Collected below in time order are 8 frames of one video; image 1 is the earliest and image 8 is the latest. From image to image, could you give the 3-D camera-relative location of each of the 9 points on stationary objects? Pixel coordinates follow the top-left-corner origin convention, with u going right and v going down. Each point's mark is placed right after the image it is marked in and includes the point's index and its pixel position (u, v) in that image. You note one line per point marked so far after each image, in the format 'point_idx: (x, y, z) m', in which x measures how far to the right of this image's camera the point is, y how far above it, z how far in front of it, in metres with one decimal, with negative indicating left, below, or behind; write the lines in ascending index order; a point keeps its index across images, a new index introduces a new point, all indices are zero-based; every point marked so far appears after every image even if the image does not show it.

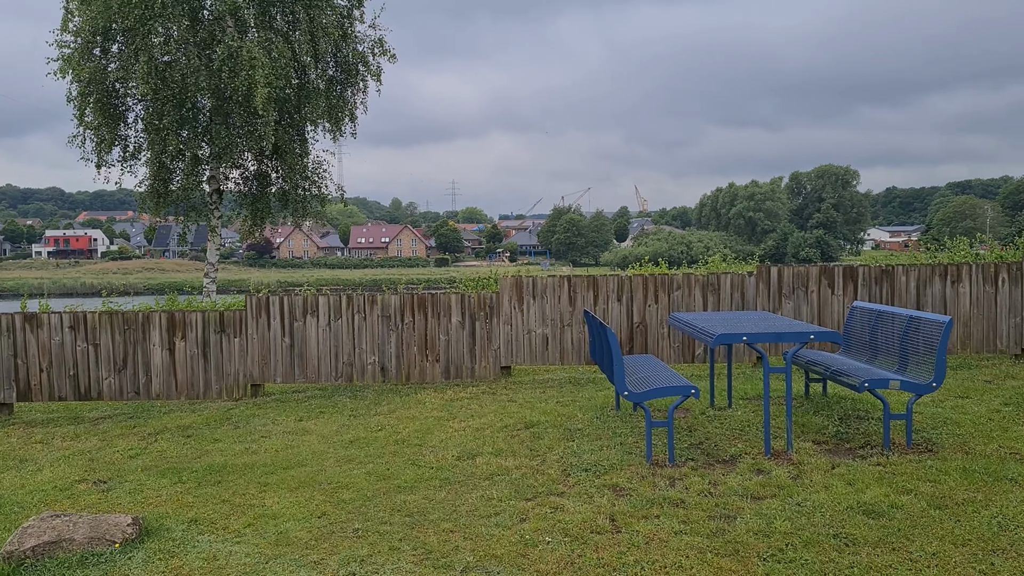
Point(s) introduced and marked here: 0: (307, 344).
0: (-2.0, -0.6, +8.5) m
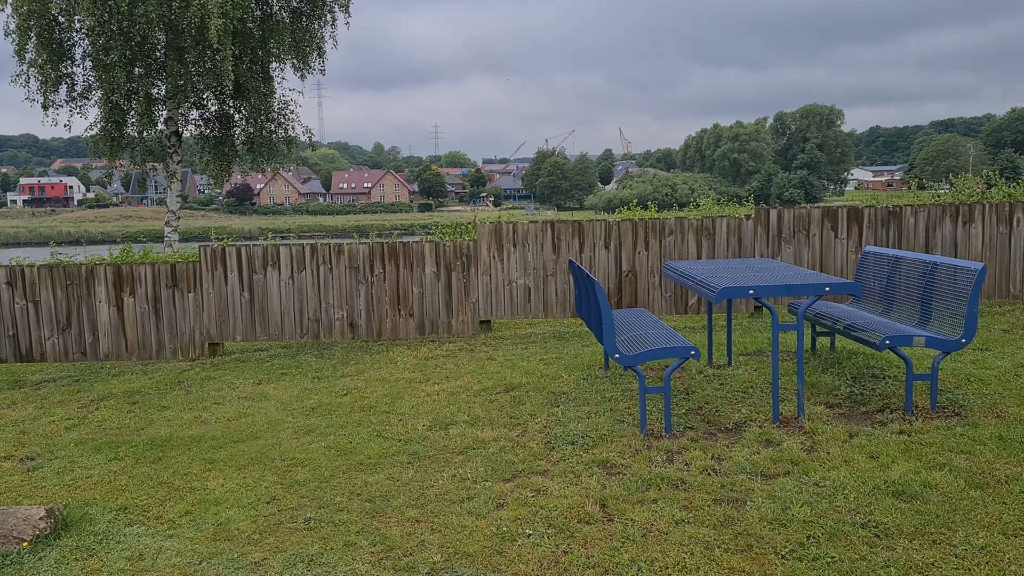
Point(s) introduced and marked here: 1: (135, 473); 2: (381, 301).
0: (-2.2, -0.1, +7.8) m
1: (-2.1, -1.0, +4.7) m
2: (-1.2, -0.1, +7.8) m
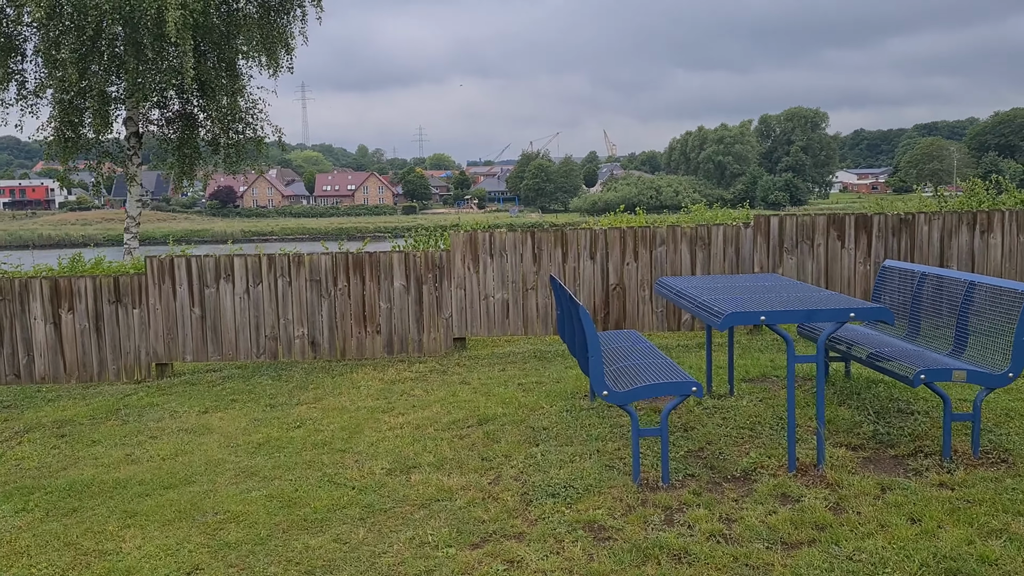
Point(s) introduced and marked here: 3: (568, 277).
0: (-2.4, -0.2, +7.1) m
1: (-2.2, -1.1, +4.0) m
2: (-1.4, -0.2, +7.1) m
3: (+0.5, +0.1, +7.1) m
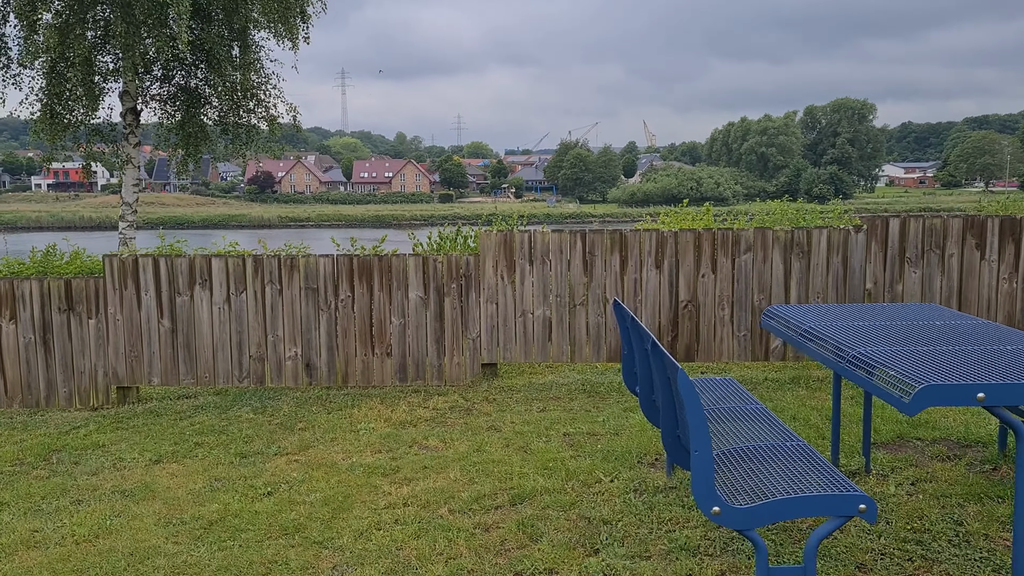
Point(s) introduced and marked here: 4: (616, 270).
0: (-2.1, -0.3, +5.7) m
1: (-2.0, -1.2, +2.7) m
2: (-1.1, -0.3, +5.7) m
3: (+0.7, 0.0, +5.7) m
4: (+0.7, +0.1, +5.7) m
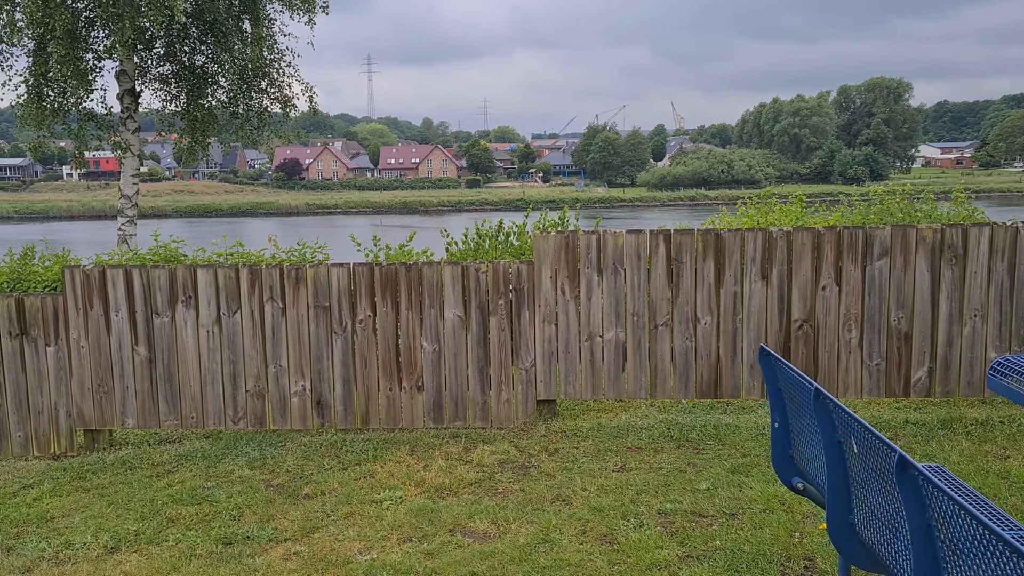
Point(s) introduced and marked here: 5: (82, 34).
0: (-1.8, -0.4, +4.6) m
1: (-1.8, -1.4, +1.6) m
2: (-0.7, -0.4, +4.5) m
3: (+1.1, -0.1, +4.4) m
4: (+1.0, 0.0, +4.4) m
5: (-4.2, +2.5, +8.5) m
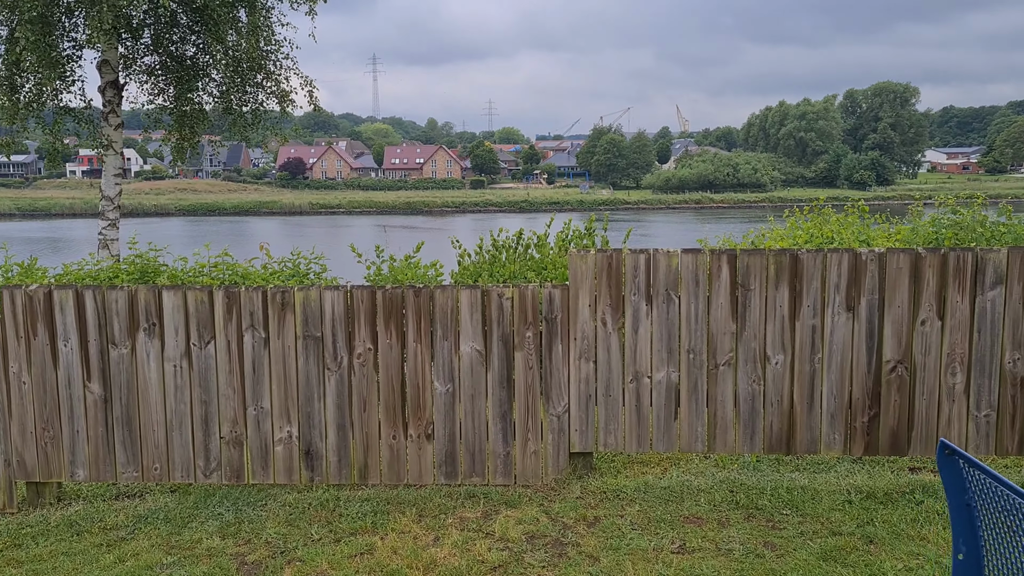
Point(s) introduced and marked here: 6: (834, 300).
0: (-1.6, -0.5, +3.8) m
1: (-1.7, -1.5, +0.8) m
2: (-0.6, -0.5, +3.8) m
3: (+1.2, -0.2, +3.6) m
4: (+1.1, -0.1, +3.6) m
5: (-4.0, +2.4, +7.7) m
6: (+1.3, 0.0, +3.6) m
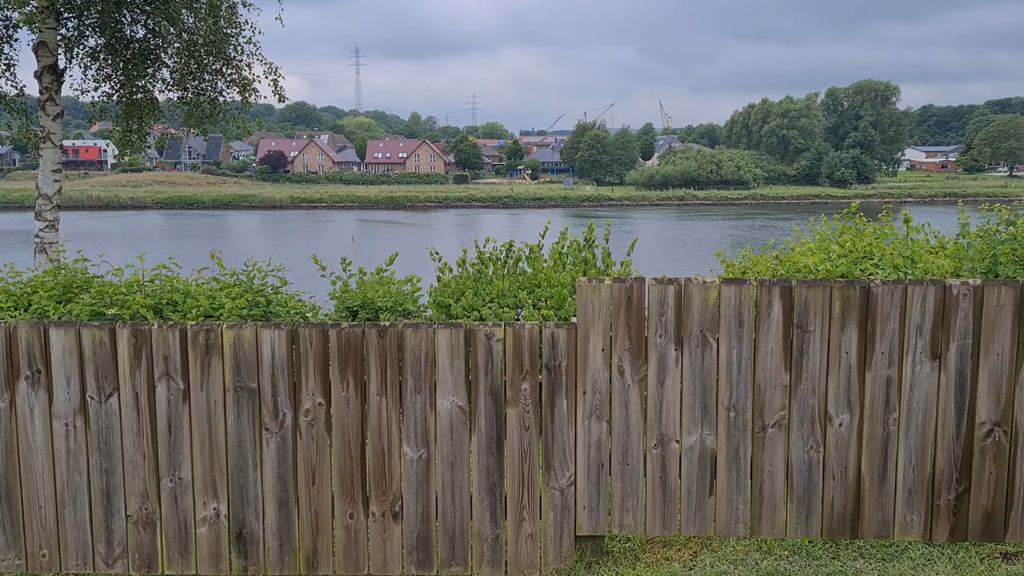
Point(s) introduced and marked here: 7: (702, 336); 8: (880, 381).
0: (-1.7, -0.6, +3.0) m
1: (-1.7, -1.6, -0.1) m
2: (-0.7, -0.6, +2.9) m
3: (+1.2, -0.4, +2.8) m
4: (+1.1, -0.2, +2.8) m
5: (-4.1, +2.3, +6.8) m
6: (+1.3, -0.2, +2.8) m
7: (+0.6, -0.2, +2.9) m
8: (+1.2, -0.3, +2.8) m
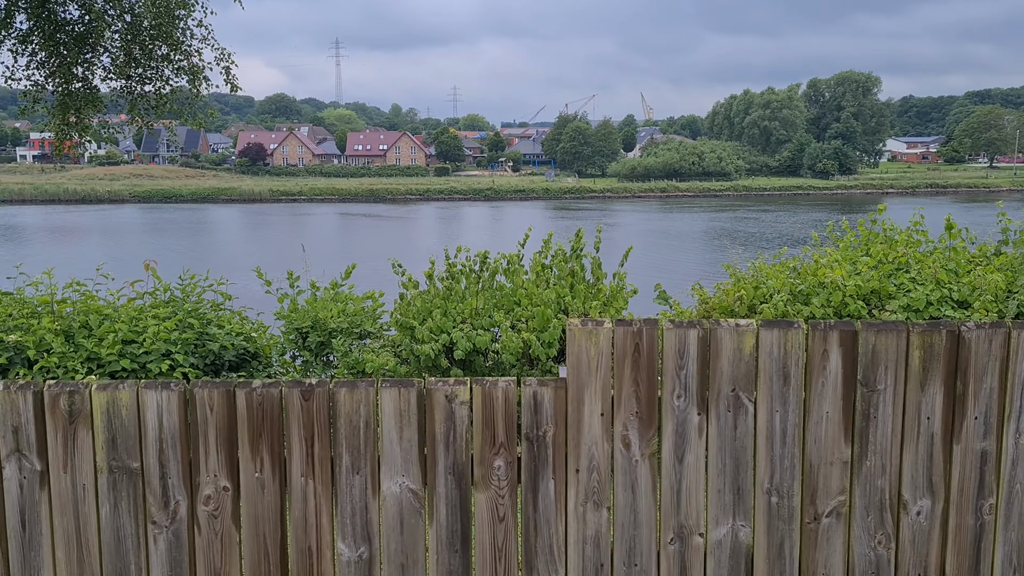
0: (-1.7, -0.7, +2.2) m
1: (-1.7, -1.7, -0.8) m
2: (-0.7, -0.8, +2.2) m
3: (+1.1, -0.5, +2.1) m
4: (+1.0, -0.3, +2.1) m
5: (-4.3, +2.2, +6.0) m
6: (+1.2, -0.3, +2.1) m
7: (+0.5, -0.3, +2.1) m
8: (+1.1, -0.4, +2.1) m
